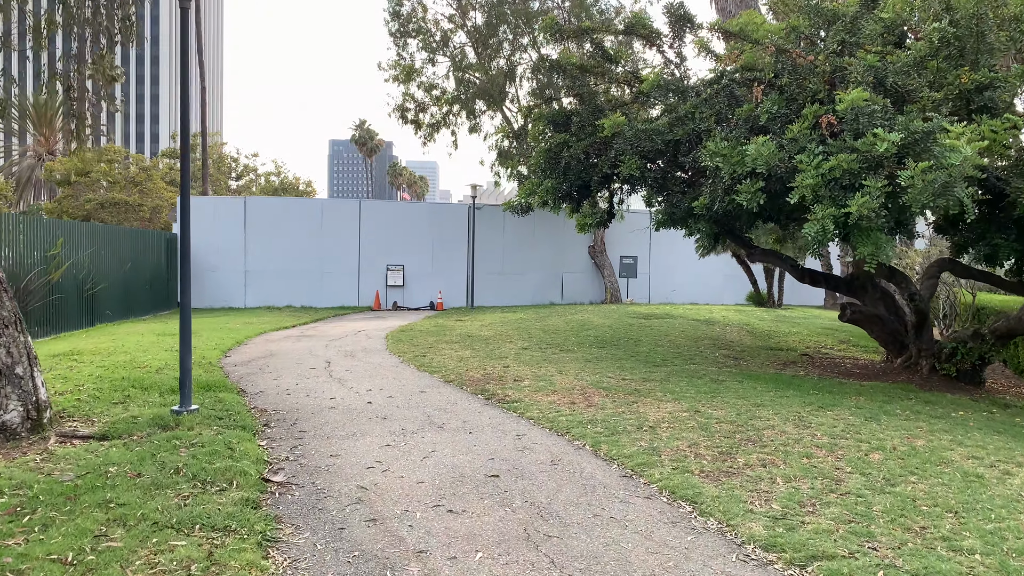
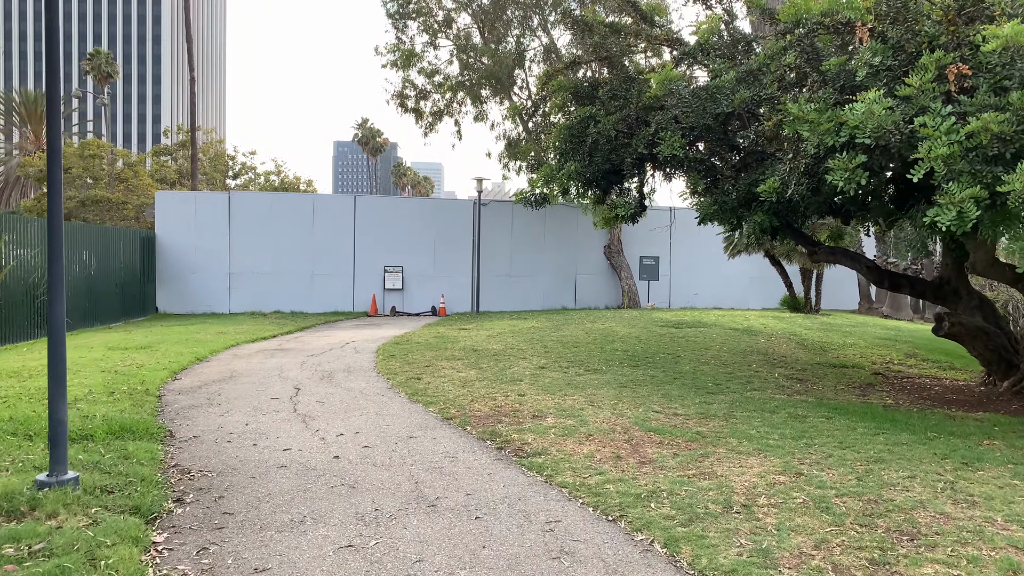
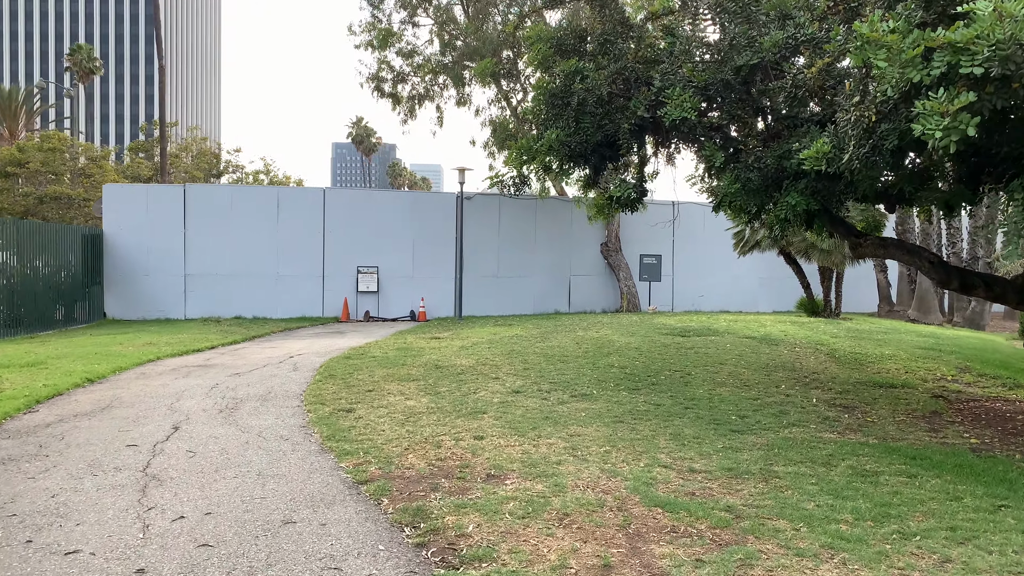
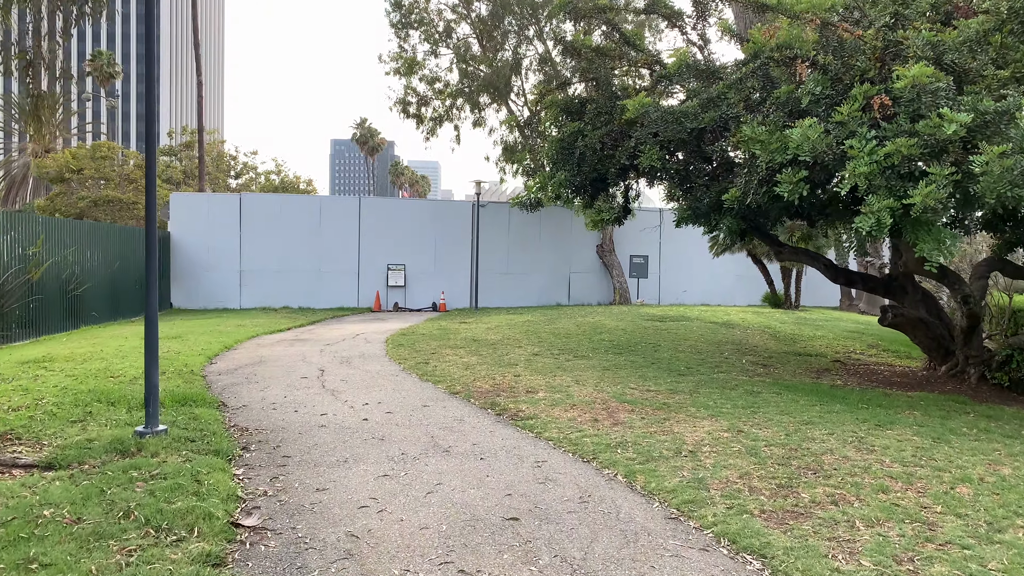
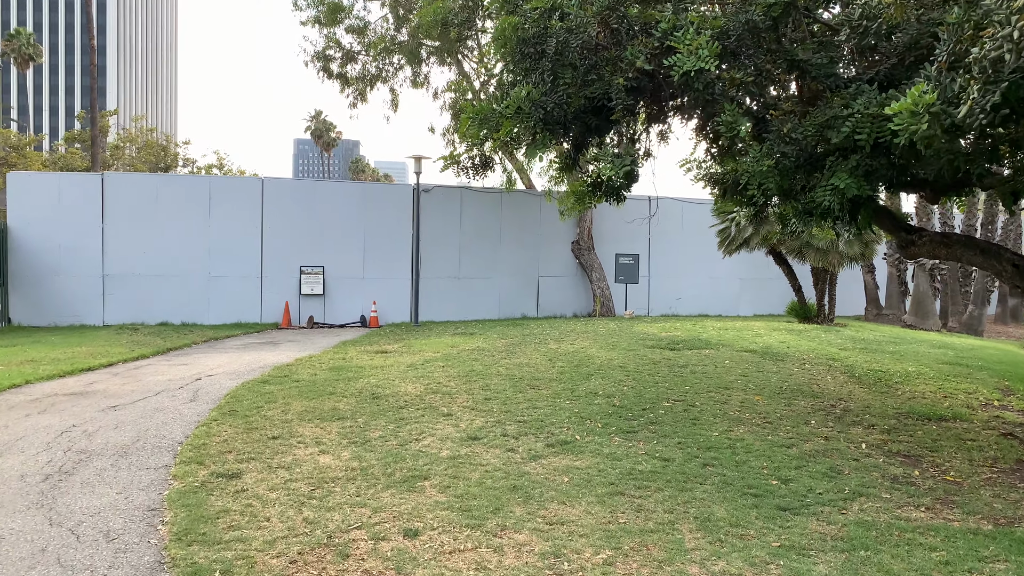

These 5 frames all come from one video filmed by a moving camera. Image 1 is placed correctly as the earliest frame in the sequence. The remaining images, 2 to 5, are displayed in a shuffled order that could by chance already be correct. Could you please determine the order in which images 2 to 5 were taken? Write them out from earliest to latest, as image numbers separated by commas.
4, 2, 3, 5
